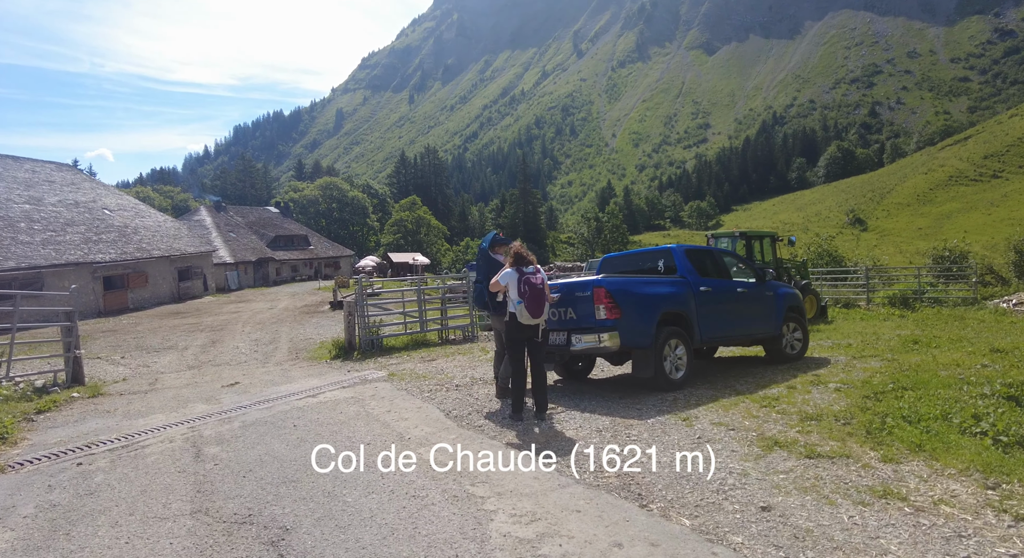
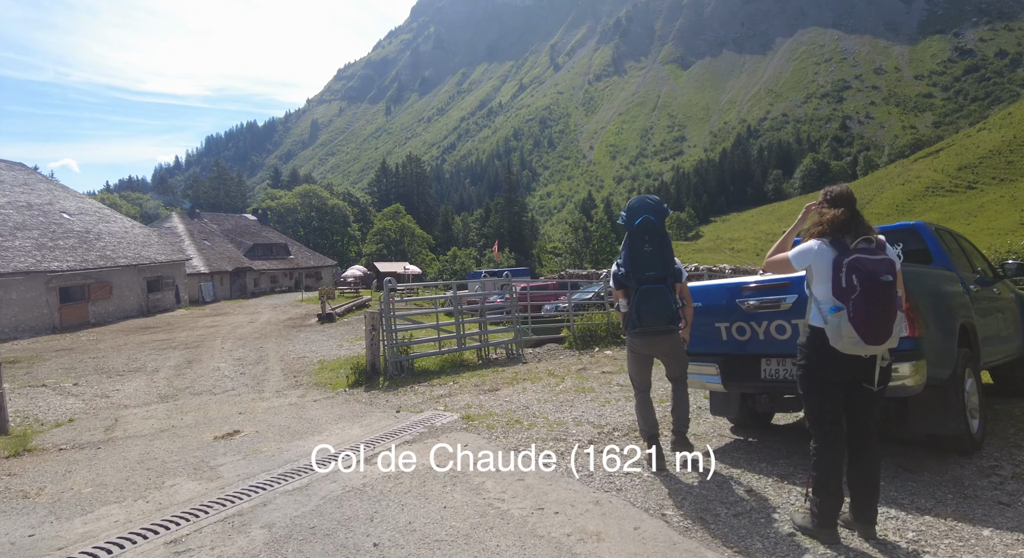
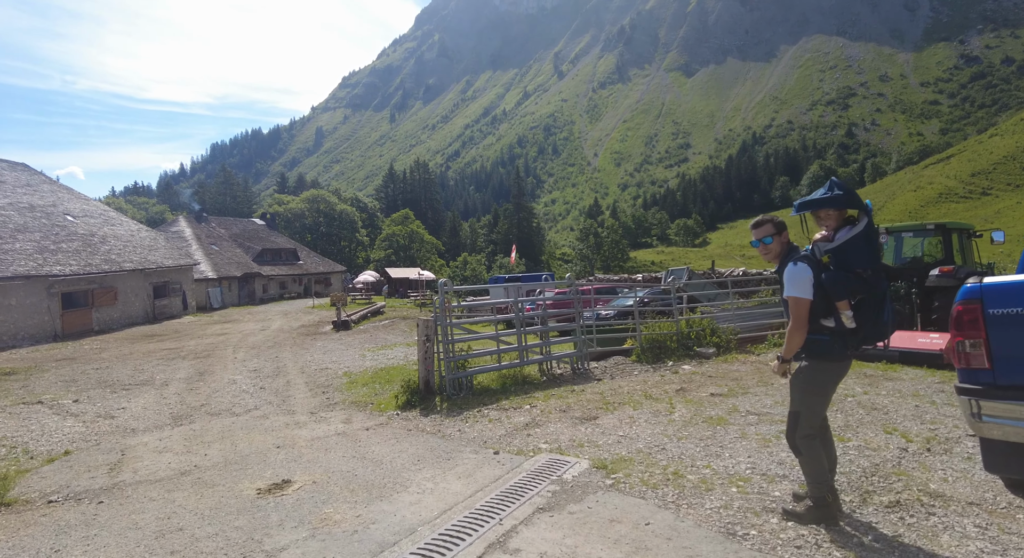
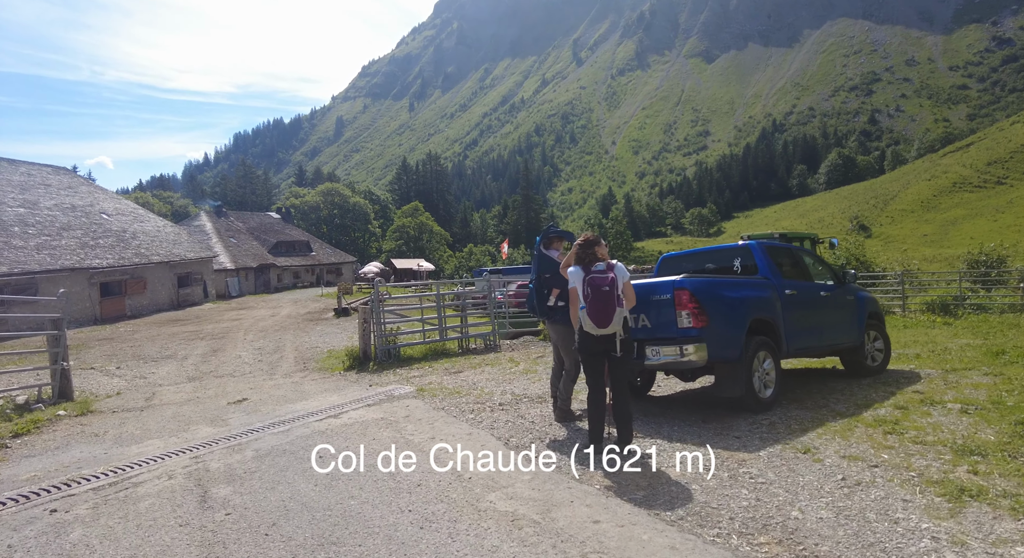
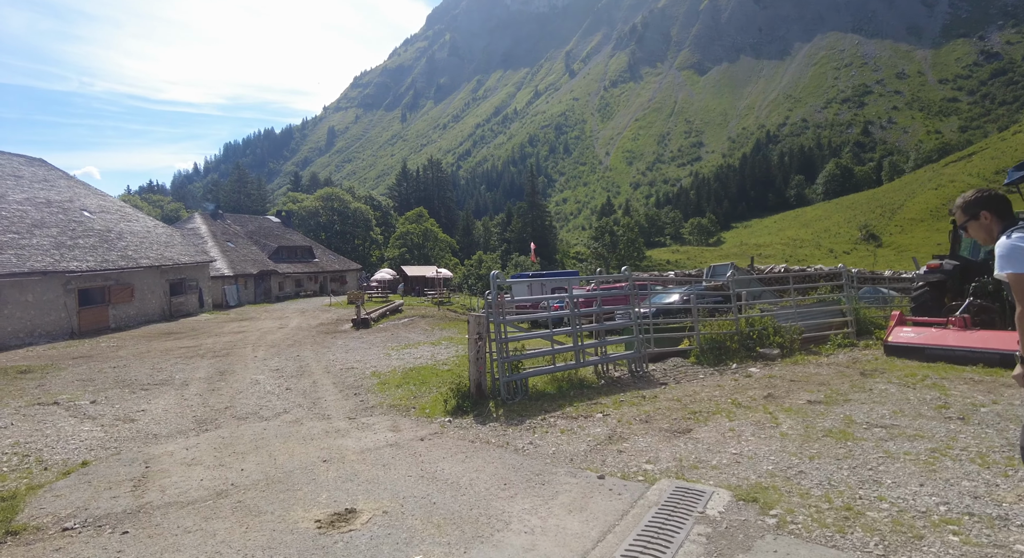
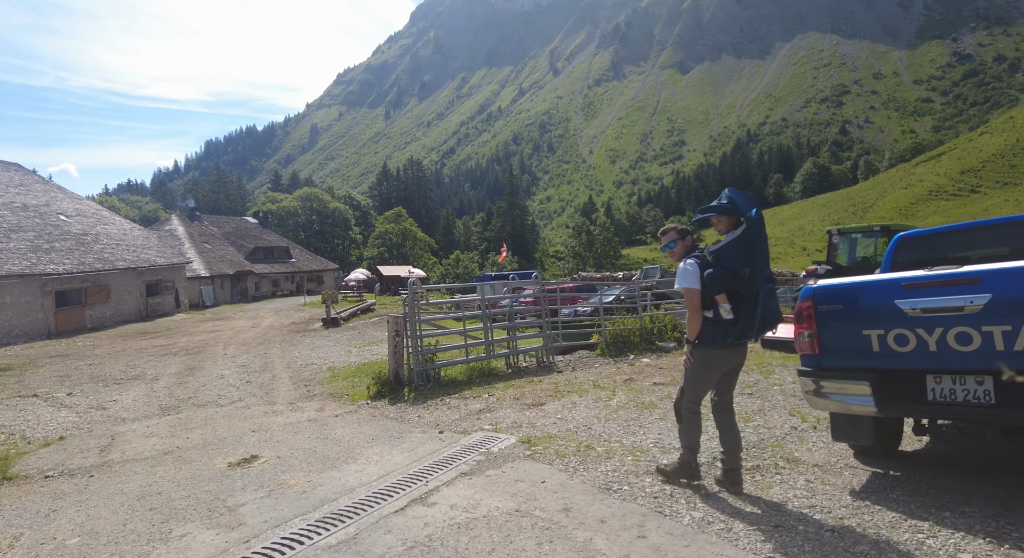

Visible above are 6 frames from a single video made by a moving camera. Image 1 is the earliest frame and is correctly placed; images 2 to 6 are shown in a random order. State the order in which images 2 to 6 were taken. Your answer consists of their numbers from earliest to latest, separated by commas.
4, 2, 6, 3, 5
